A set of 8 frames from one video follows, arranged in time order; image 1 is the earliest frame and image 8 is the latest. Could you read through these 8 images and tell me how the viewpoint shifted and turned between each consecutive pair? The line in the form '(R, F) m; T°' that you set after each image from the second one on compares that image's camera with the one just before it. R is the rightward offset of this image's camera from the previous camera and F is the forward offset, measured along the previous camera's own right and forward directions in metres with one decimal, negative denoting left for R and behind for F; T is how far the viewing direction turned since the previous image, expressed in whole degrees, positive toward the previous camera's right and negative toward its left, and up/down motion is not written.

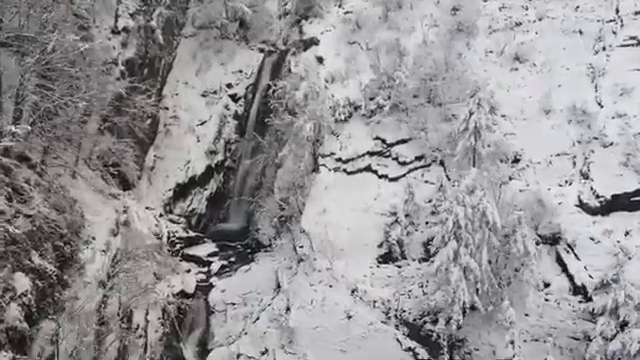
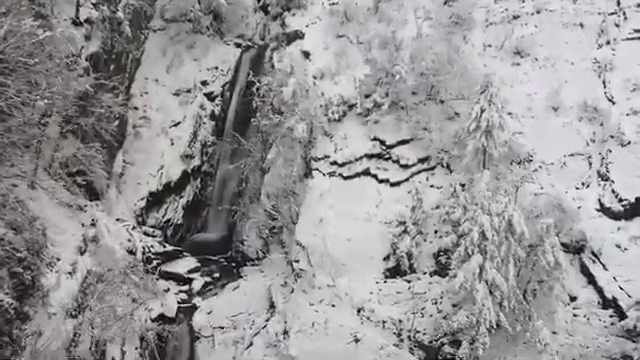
(-1.1, +1.9) m; +4°
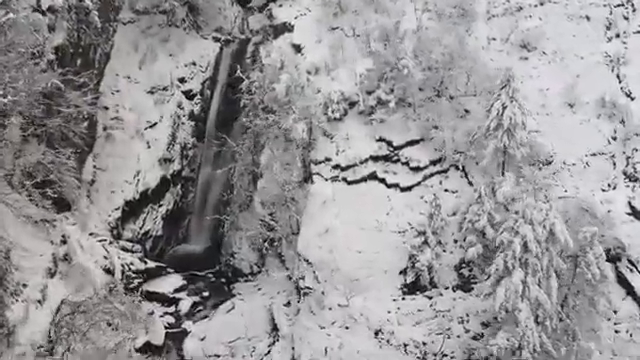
(-1.2, +1.8) m; +4°
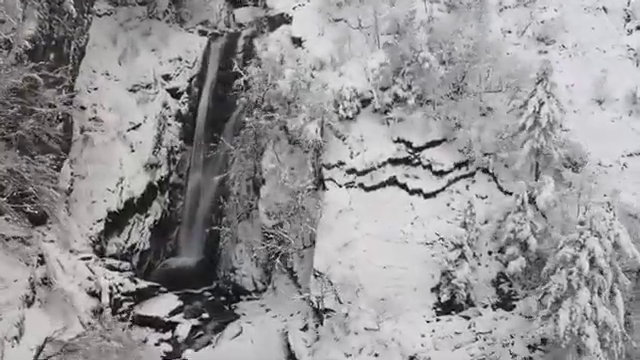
(-1.3, +1.7) m; +3°
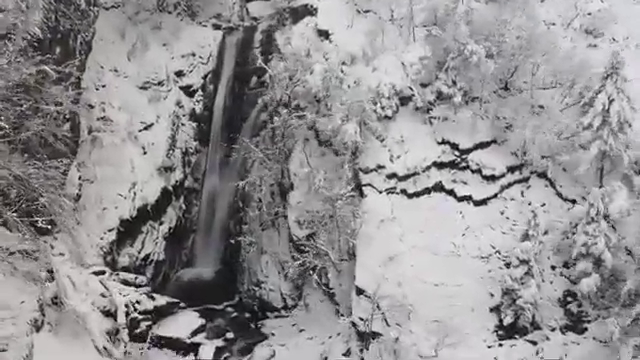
(-1.1, +1.4) m; 0°
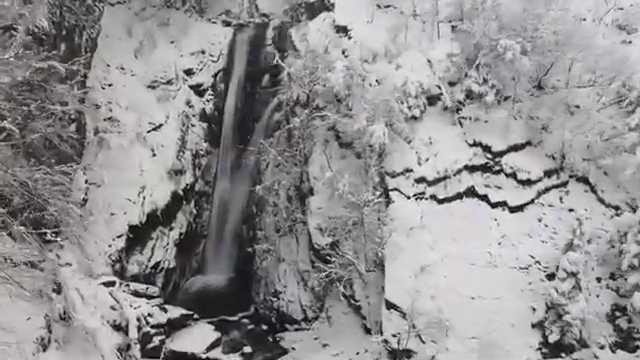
(-0.6, +0.8) m; 0°
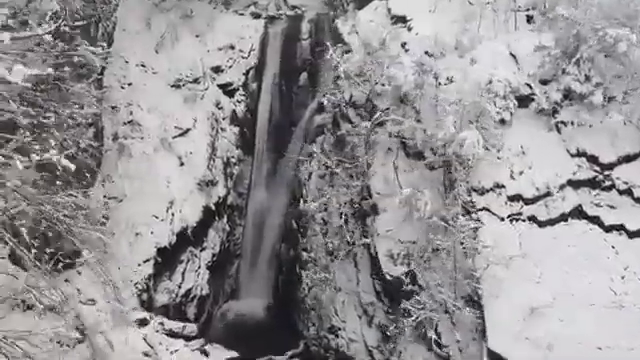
(-1.6, +2.2) m; 0°
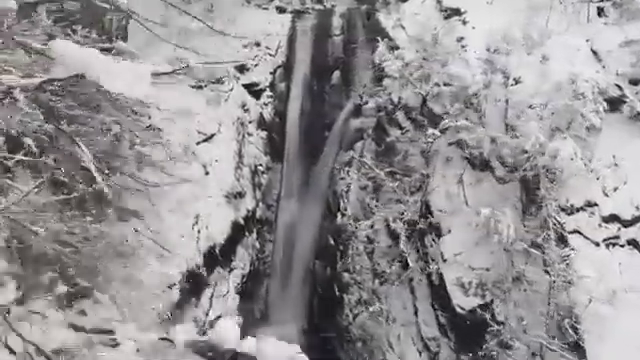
(-1.1, +1.6) m; 0°
